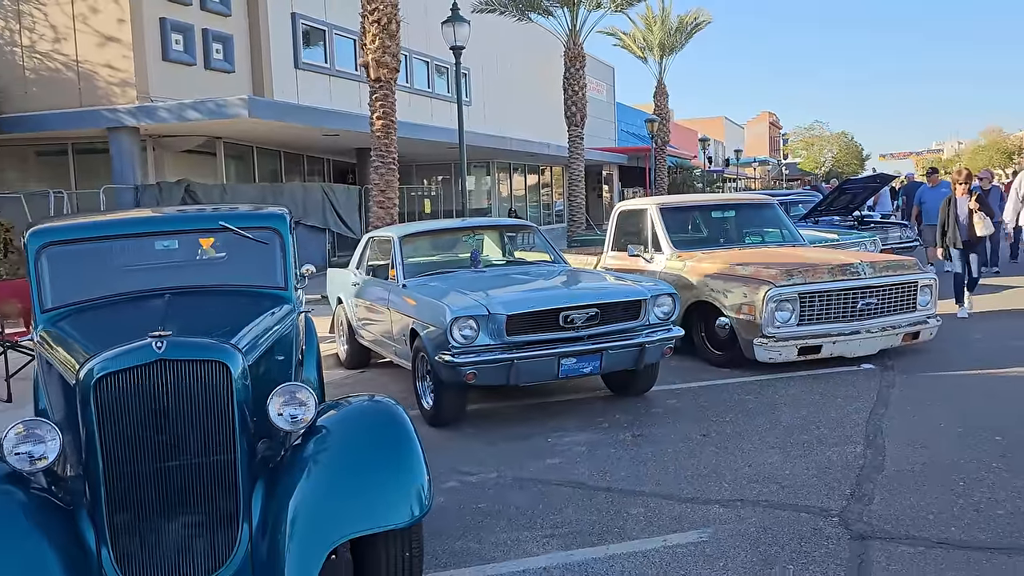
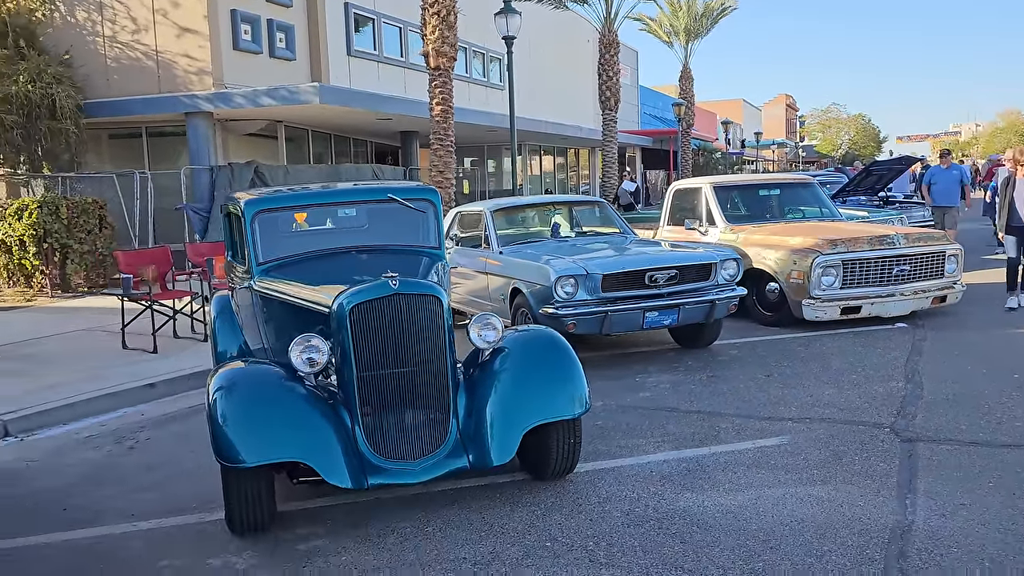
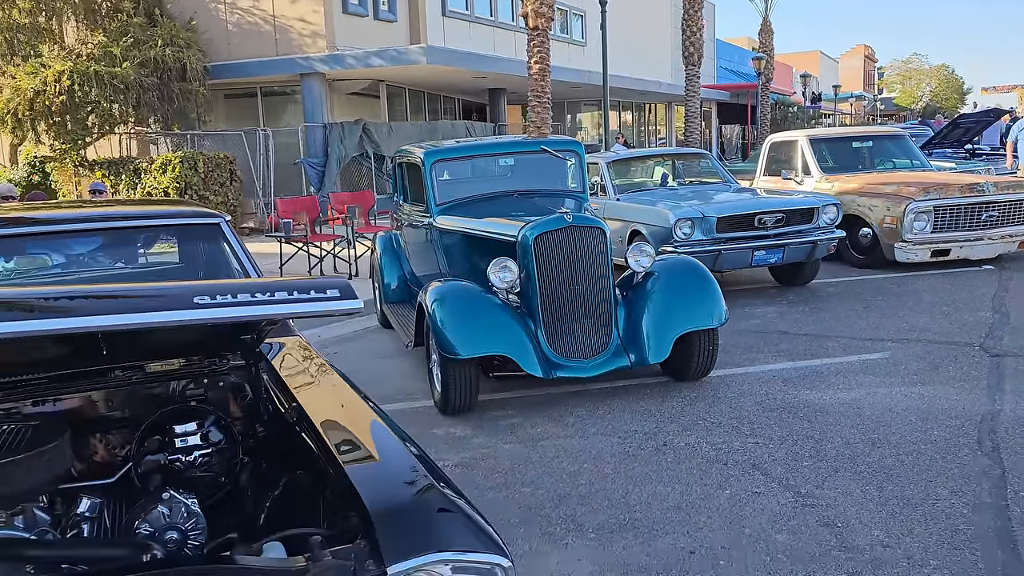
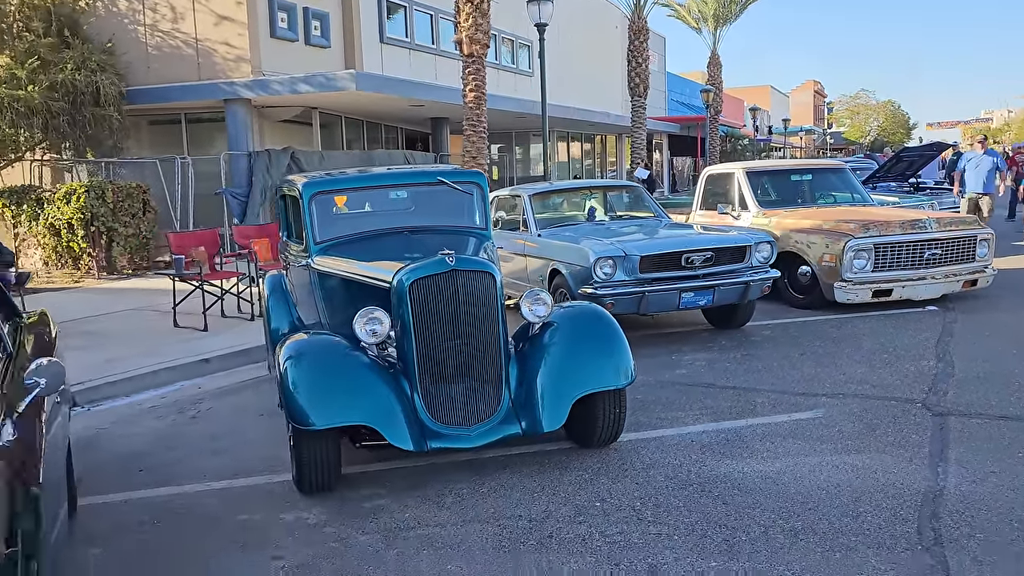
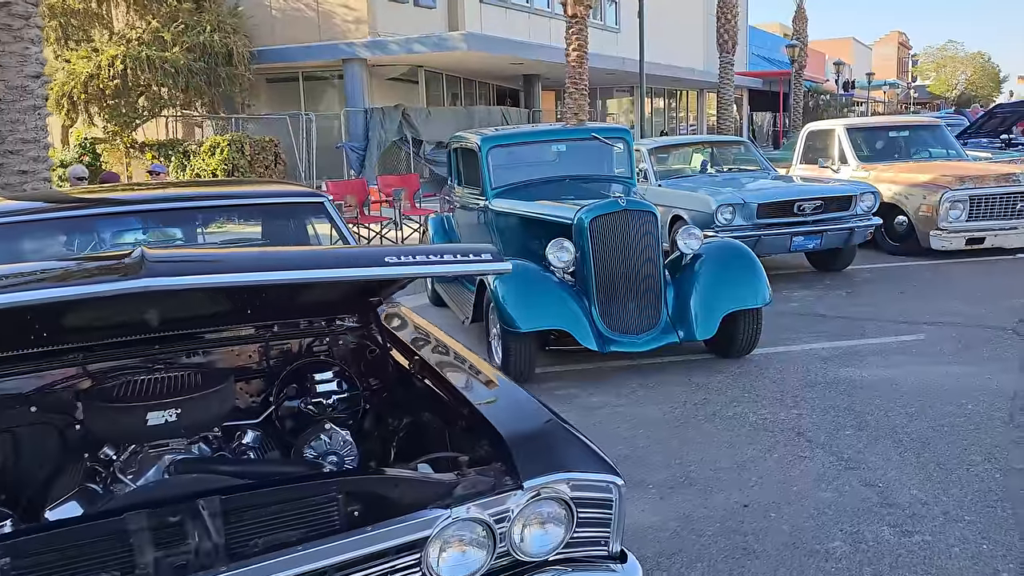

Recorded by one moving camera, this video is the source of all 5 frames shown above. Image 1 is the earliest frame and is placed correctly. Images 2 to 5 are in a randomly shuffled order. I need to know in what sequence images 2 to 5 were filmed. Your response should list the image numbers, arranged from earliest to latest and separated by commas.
2, 4, 3, 5
